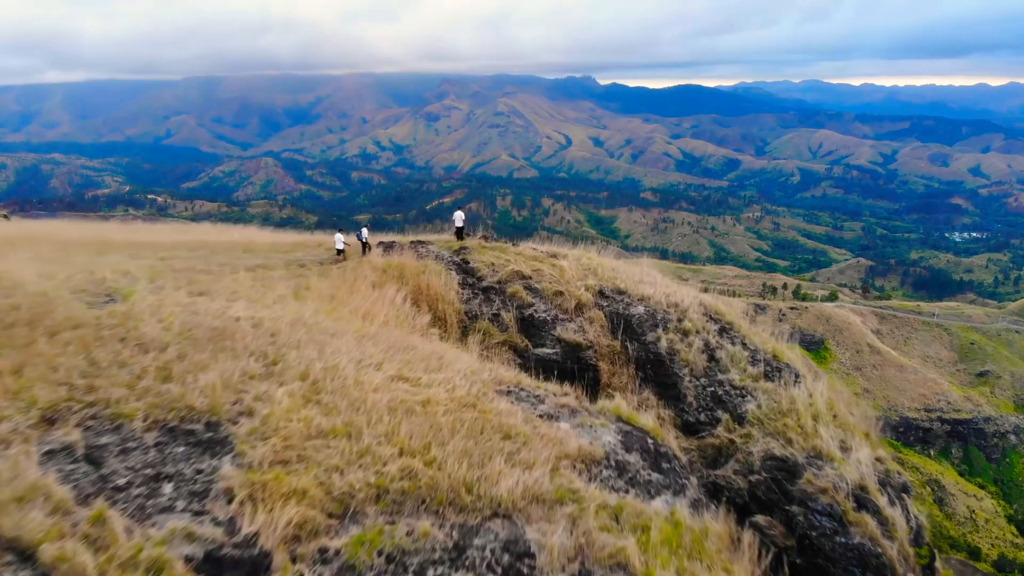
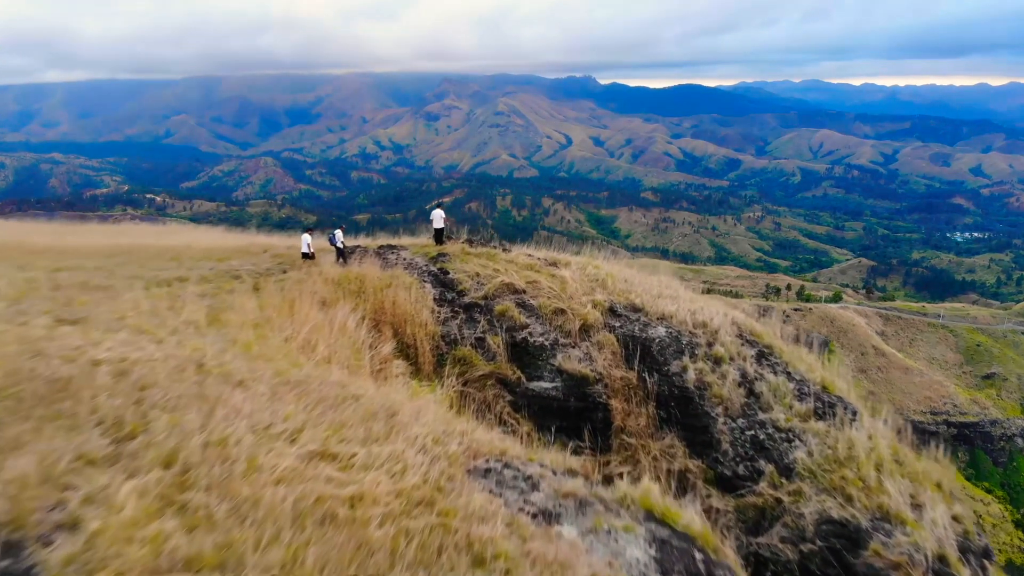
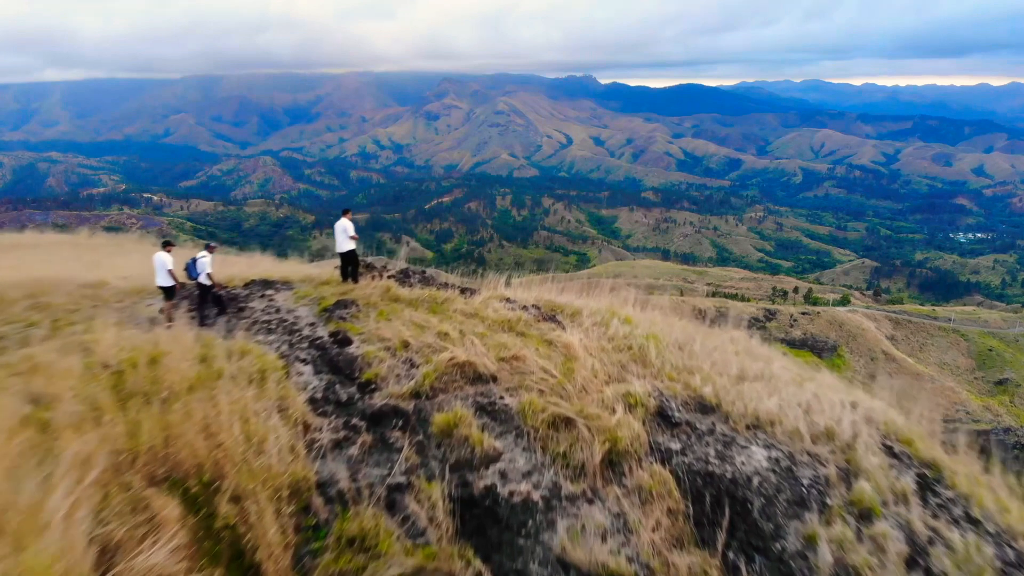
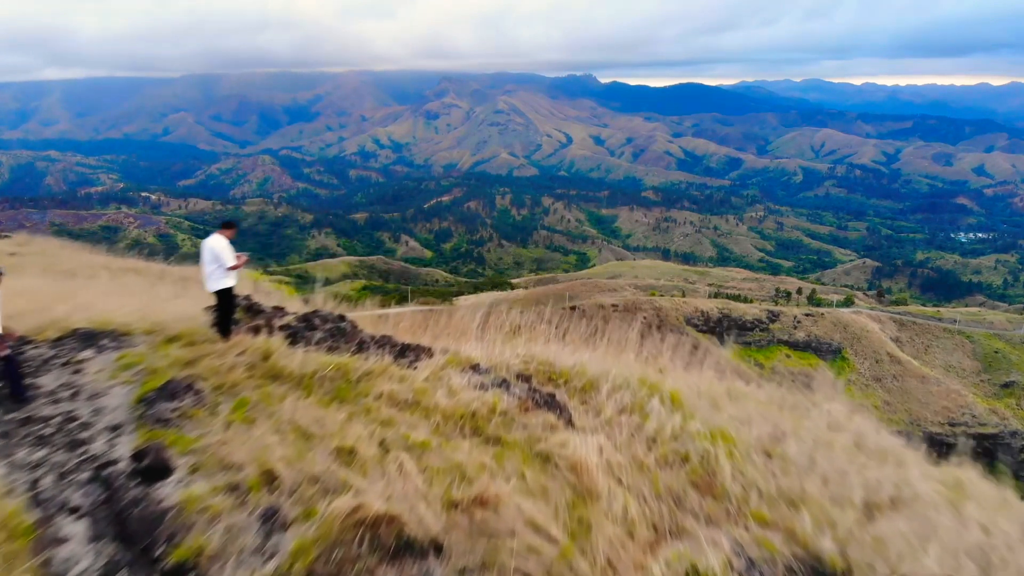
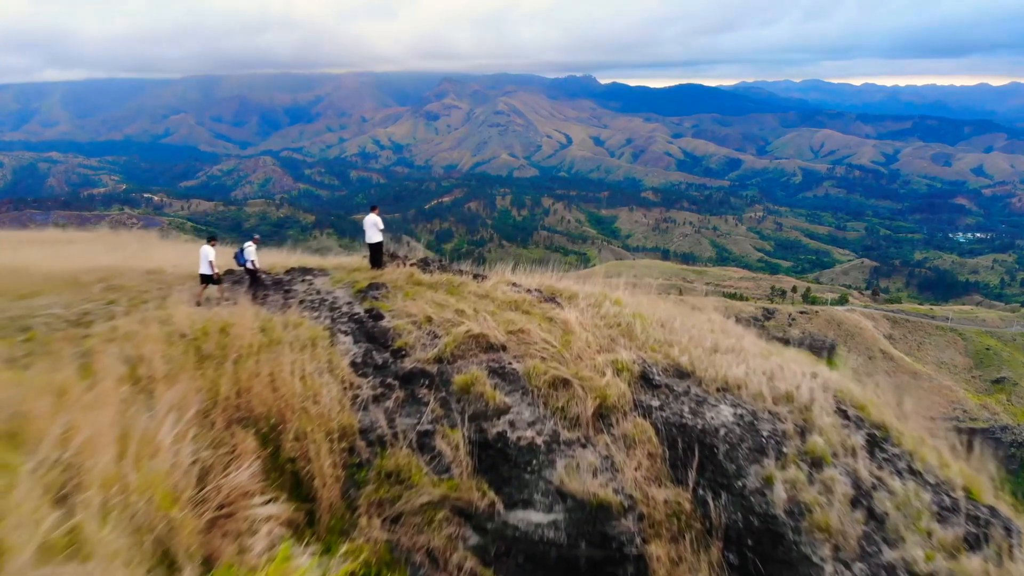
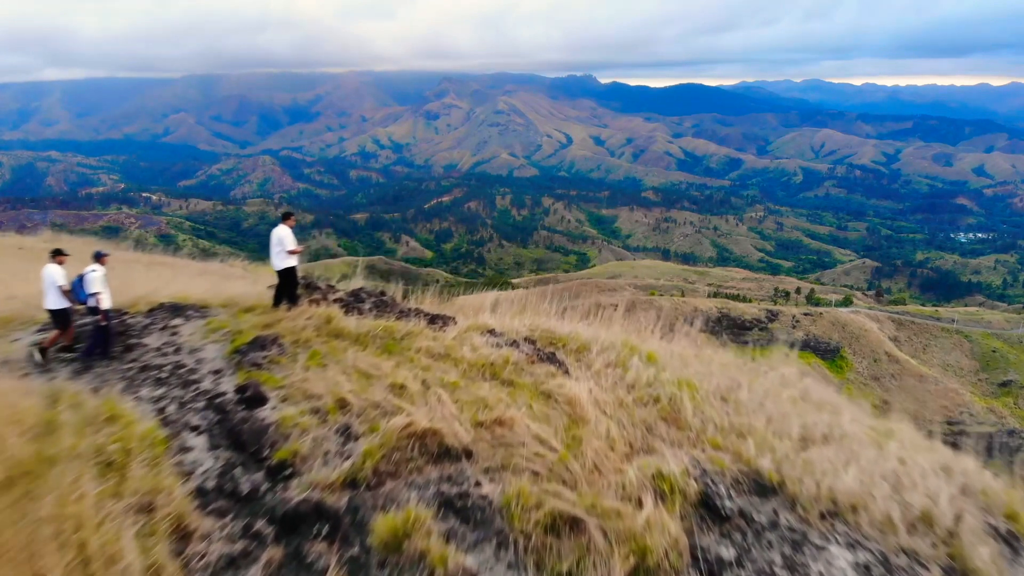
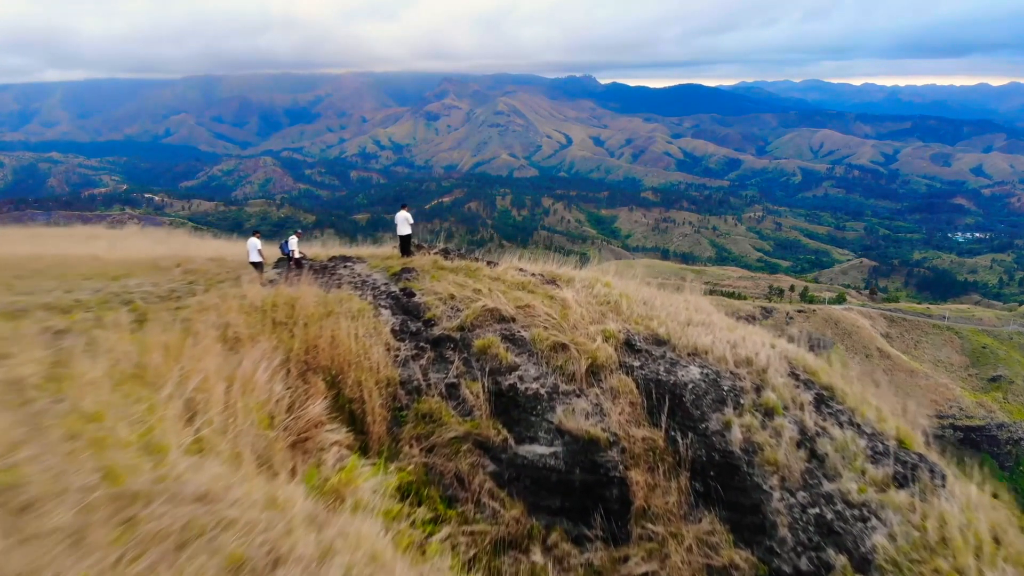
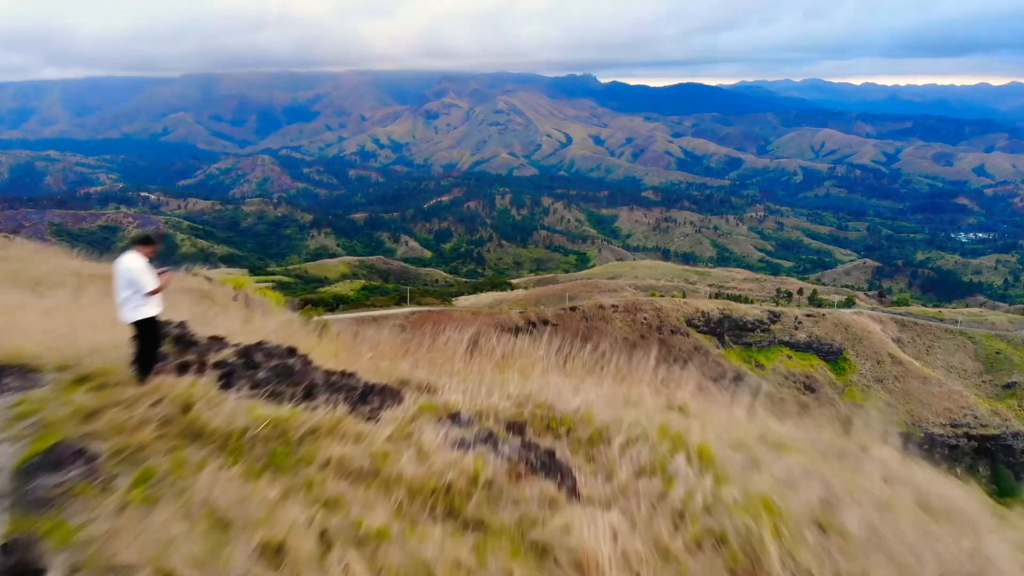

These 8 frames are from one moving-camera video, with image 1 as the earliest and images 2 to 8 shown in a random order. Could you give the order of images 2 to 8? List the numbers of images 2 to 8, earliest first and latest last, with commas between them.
2, 7, 5, 3, 6, 4, 8
